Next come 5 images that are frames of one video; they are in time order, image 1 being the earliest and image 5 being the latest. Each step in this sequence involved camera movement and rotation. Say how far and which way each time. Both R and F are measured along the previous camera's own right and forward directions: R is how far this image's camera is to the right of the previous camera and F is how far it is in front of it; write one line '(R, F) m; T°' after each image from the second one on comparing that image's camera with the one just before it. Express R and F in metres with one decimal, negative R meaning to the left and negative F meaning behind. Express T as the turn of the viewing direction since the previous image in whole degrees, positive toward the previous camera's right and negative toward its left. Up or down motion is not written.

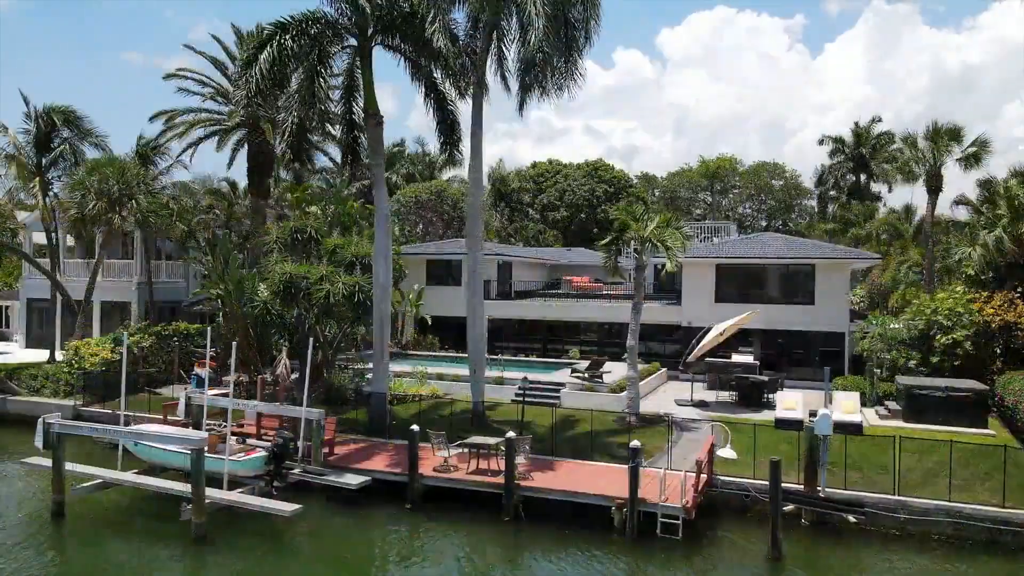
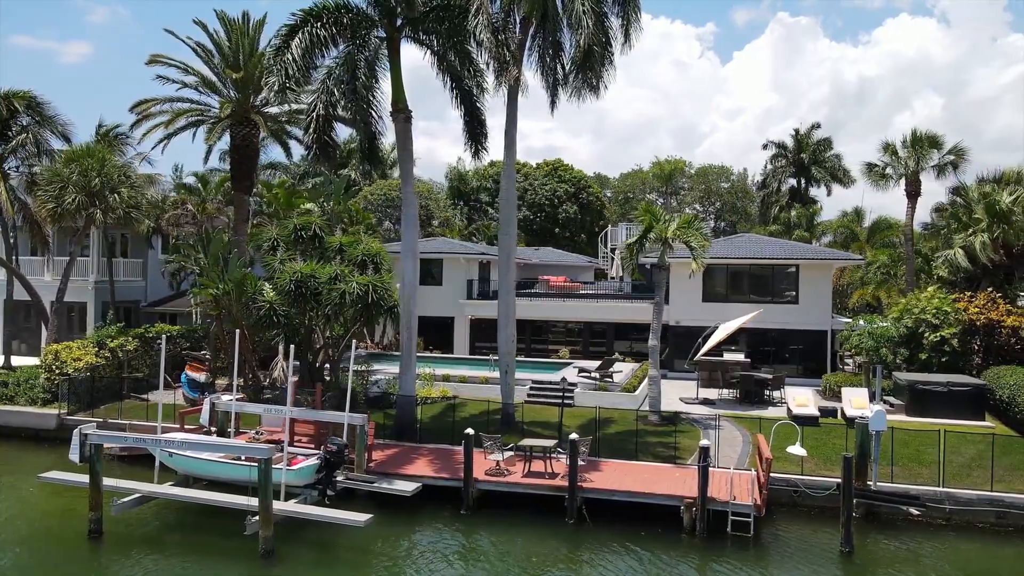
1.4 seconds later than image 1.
(-3.1, +0.4) m; +6°
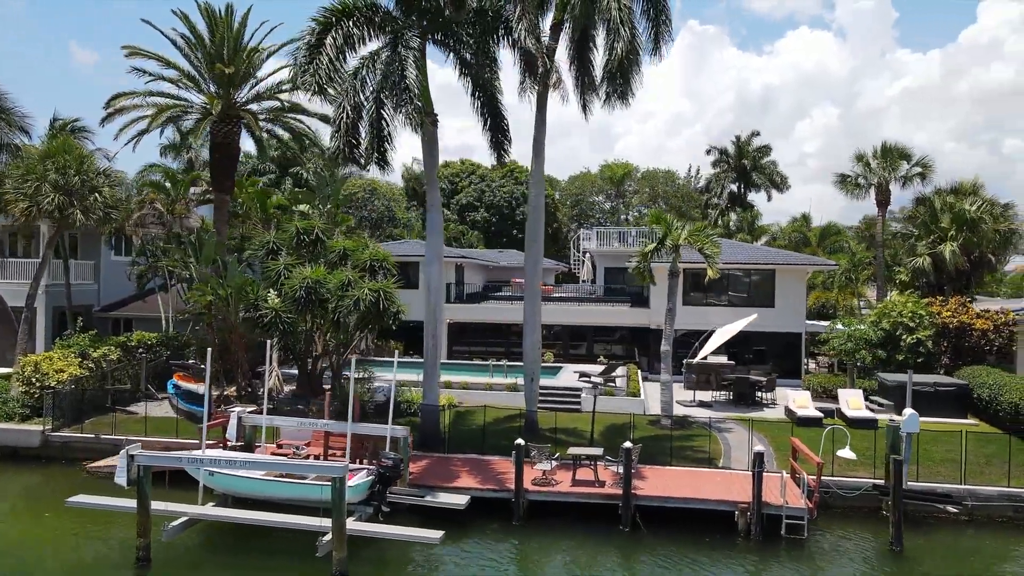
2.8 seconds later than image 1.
(-3.0, +0.3) m; +6°
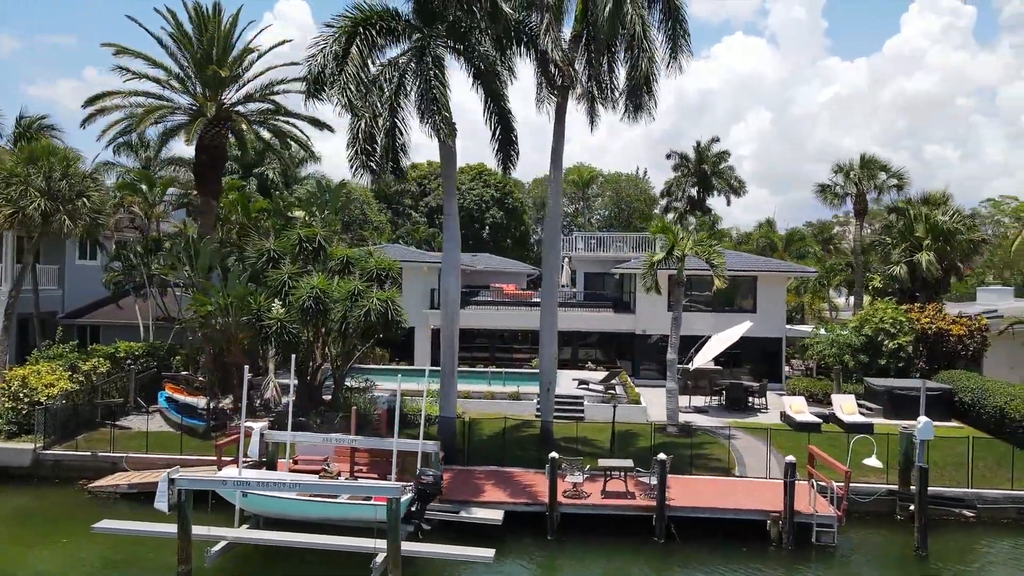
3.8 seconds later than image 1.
(-2.0, +0.1) m; +4°
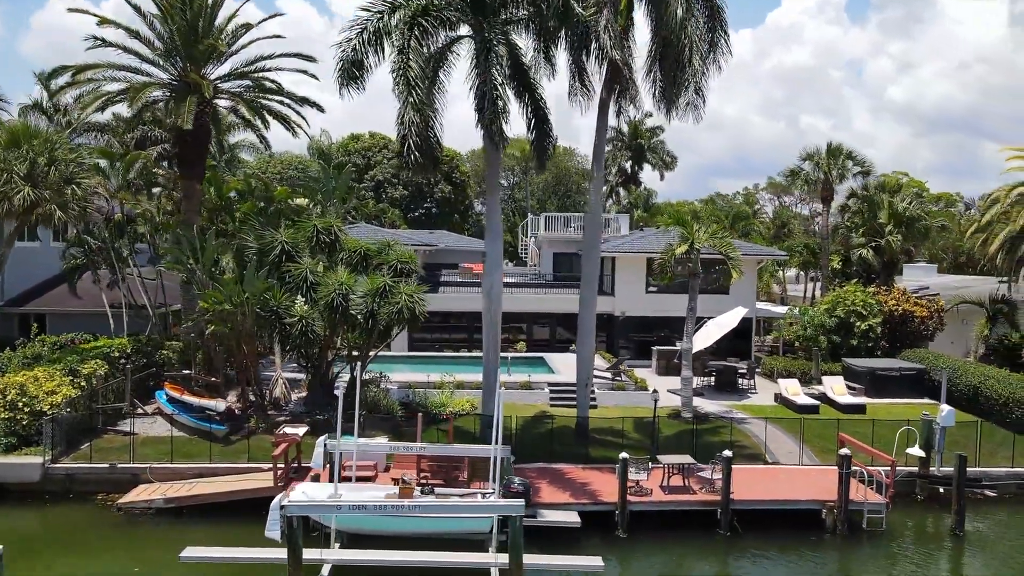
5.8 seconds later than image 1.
(-3.9, +0.4) m; +8°
